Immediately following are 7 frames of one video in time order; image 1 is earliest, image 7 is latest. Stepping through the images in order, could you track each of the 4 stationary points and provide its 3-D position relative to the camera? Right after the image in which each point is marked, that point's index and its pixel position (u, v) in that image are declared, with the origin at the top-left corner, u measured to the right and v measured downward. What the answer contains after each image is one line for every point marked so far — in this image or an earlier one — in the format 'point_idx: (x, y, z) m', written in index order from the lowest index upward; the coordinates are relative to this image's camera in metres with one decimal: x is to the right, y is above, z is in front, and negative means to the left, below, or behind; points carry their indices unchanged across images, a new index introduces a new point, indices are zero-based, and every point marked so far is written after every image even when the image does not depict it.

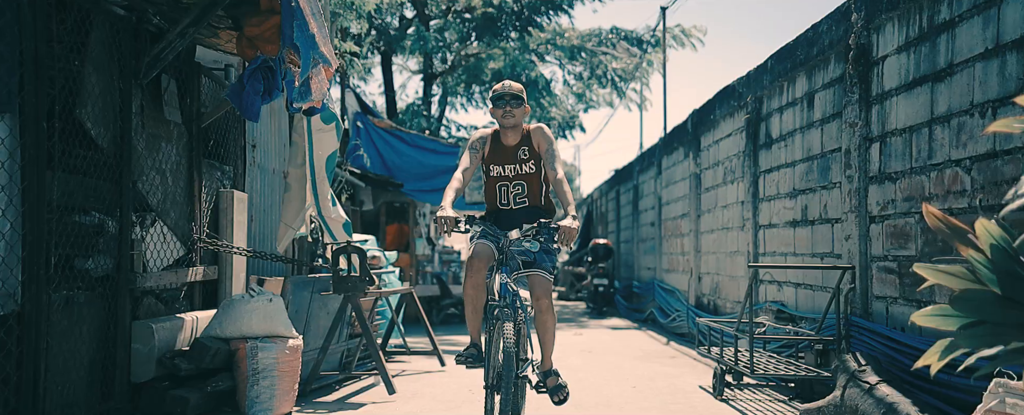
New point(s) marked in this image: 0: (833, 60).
0: (+2.5, +1.2, +5.6) m
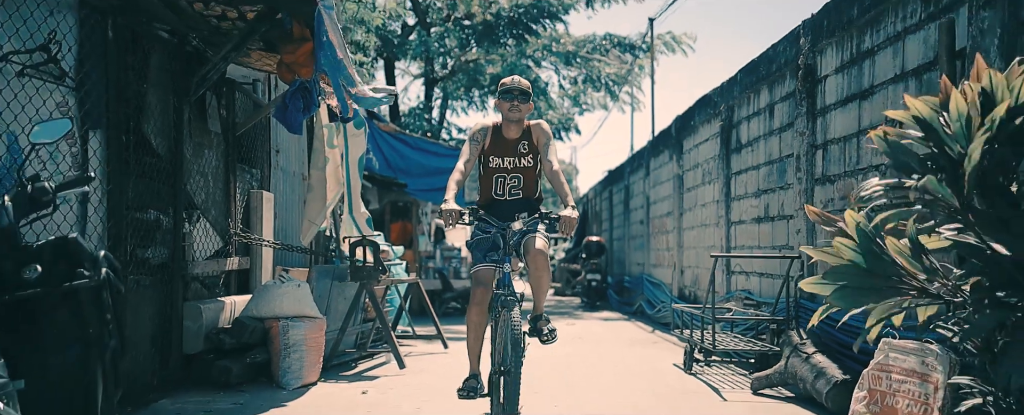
0: (+2.5, +1.2, +6.3) m
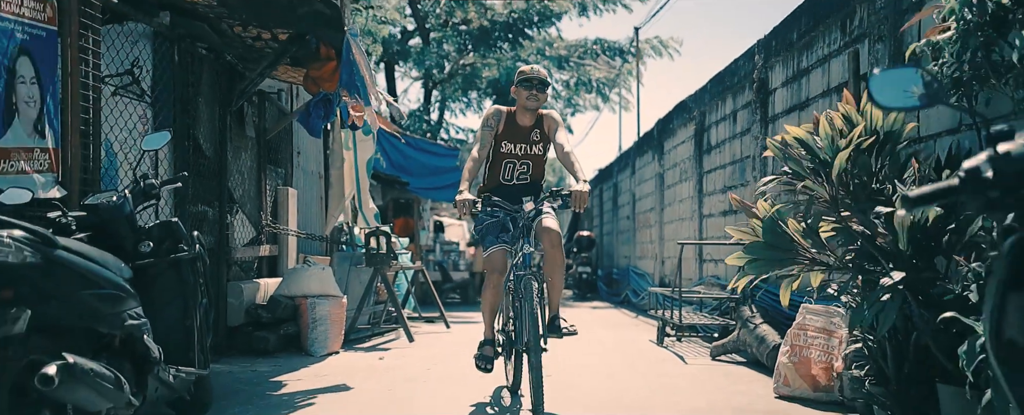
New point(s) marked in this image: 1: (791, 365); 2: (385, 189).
0: (+2.4, +1.2, +7.3) m
1: (+1.8, -1.0, +4.5) m
2: (-2.5, +0.4, +13.9) m
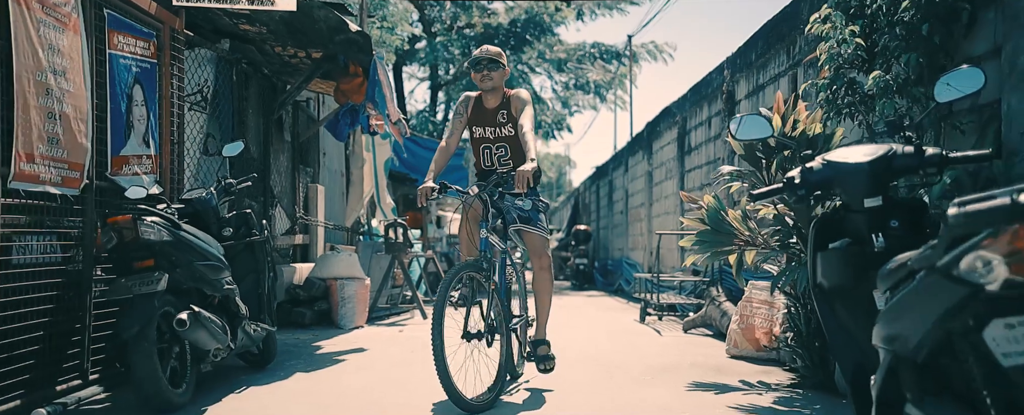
0: (+2.4, +1.3, +8.3) m
1: (+1.8, -1.0, +5.6) m
2: (-2.5, +0.5, +15.0) m
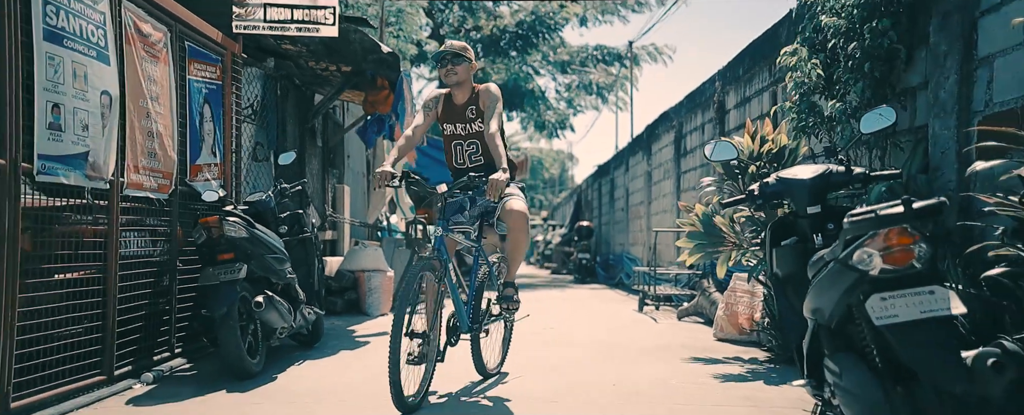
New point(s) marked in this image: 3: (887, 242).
0: (+2.6, +1.3, +9.1) m
1: (+1.9, -1.0, +6.3) m
2: (-2.3, +0.5, +15.8) m
3: (+1.3, -0.1, +2.4) m
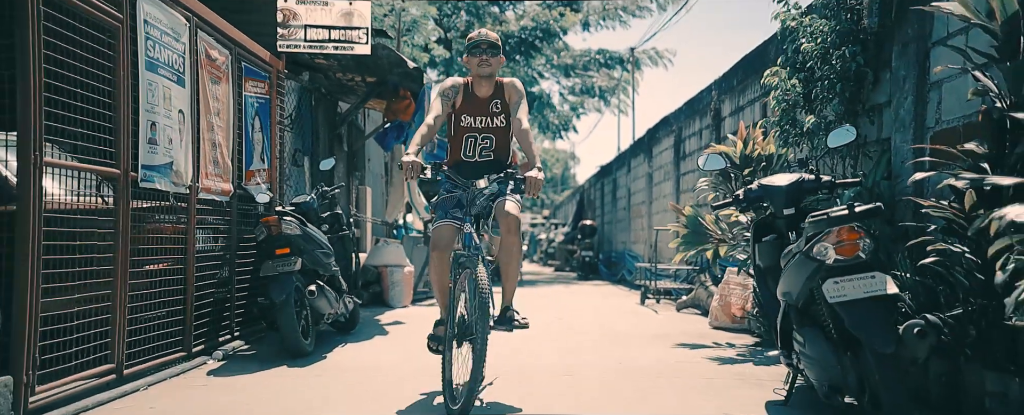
0: (+2.7, +1.3, +9.7) m
1: (+2.1, -1.0, +7.0) m
2: (-2.2, +0.5, +16.4) m
3: (+1.4, -0.1, +3.1) m
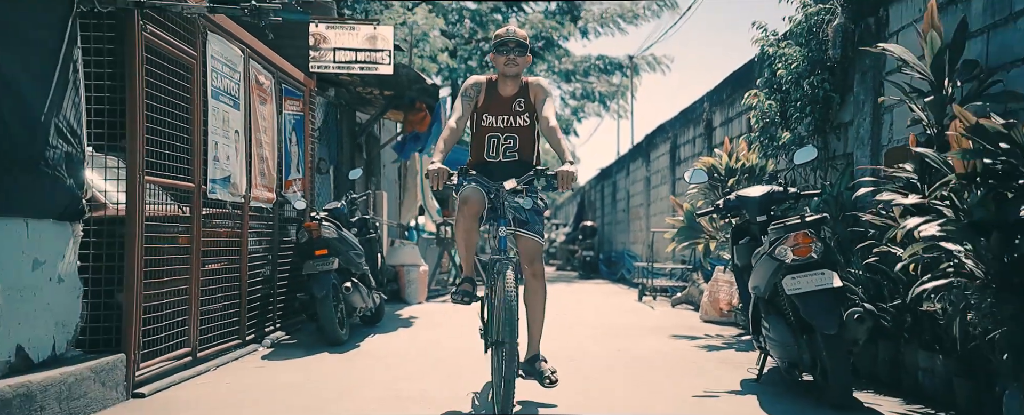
0: (+2.8, +1.3, +10.4) m
1: (+2.2, -1.0, +7.7) m
2: (-2.1, +0.5, +17.1) m
3: (+1.5, -0.2, +3.8) m
